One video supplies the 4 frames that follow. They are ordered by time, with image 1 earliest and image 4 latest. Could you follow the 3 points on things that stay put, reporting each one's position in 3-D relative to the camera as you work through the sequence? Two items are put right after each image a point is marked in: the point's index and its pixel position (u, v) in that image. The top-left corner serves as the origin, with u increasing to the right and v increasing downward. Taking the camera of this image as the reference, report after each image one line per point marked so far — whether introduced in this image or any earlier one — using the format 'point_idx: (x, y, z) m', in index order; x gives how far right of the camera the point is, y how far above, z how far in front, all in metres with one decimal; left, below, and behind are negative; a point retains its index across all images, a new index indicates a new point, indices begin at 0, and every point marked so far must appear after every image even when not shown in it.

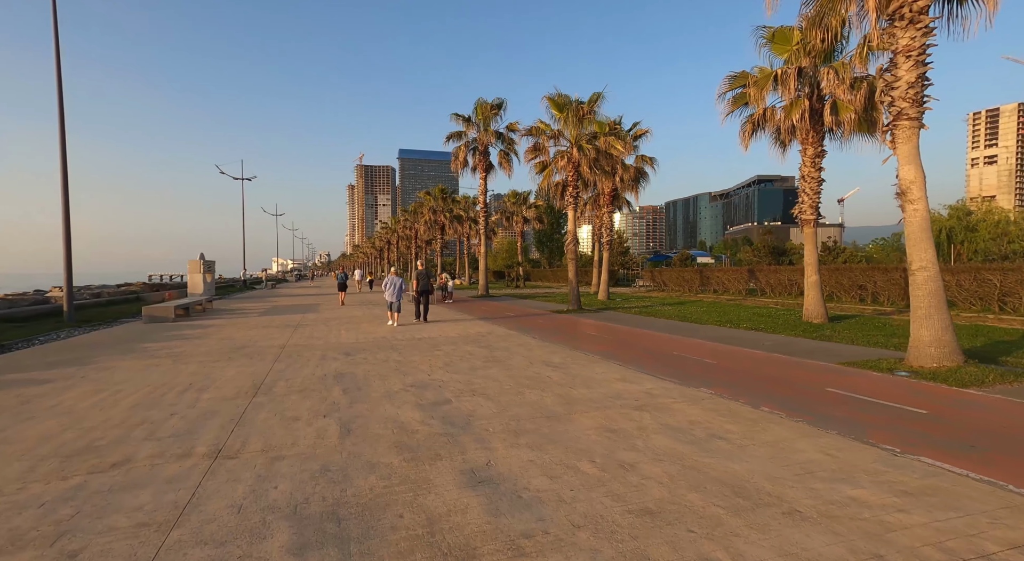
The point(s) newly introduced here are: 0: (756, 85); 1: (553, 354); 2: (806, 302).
0: (+7.4, +6.0, +16.3) m
1: (+0.8, -1.5, +11.1) m
2: (+9.4, -0.7, +17.0) m
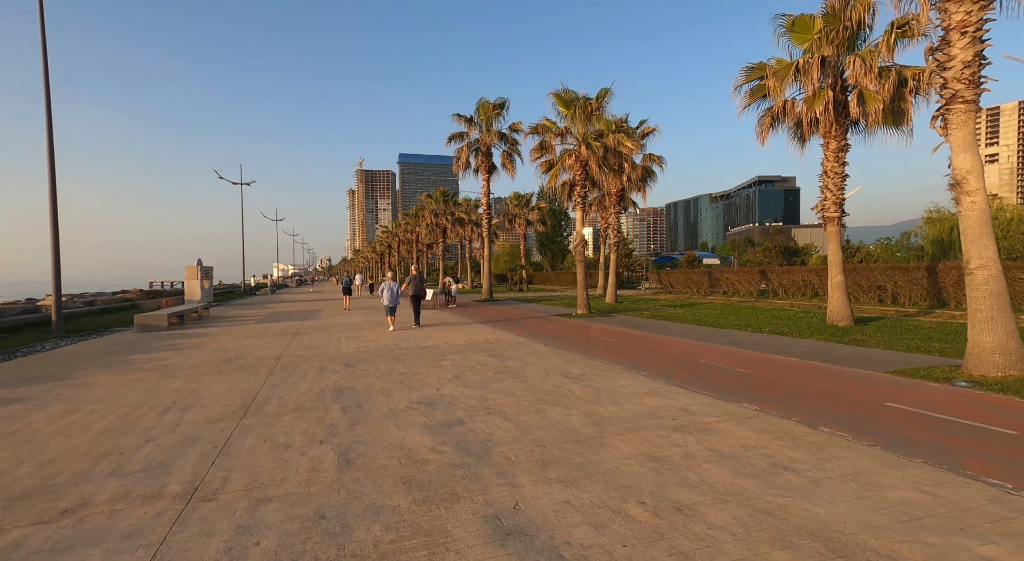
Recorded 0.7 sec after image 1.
0: (+7.6, +5.9, +15.5) m
1: (+1.1, -1.6, +10.2) m
2: (+9.6, -0.7, +16.2) m
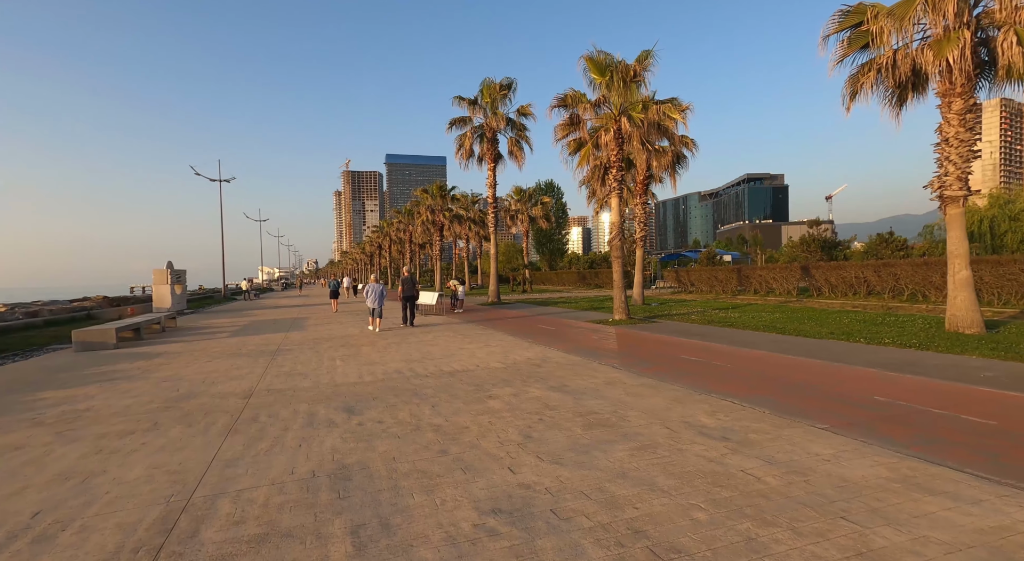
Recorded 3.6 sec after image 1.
0: (+8.5, +6.0, +12.2) m
1: (+2.2, -1.6, +6.8) m
2: (+10.6, -0.6, +12.9) m
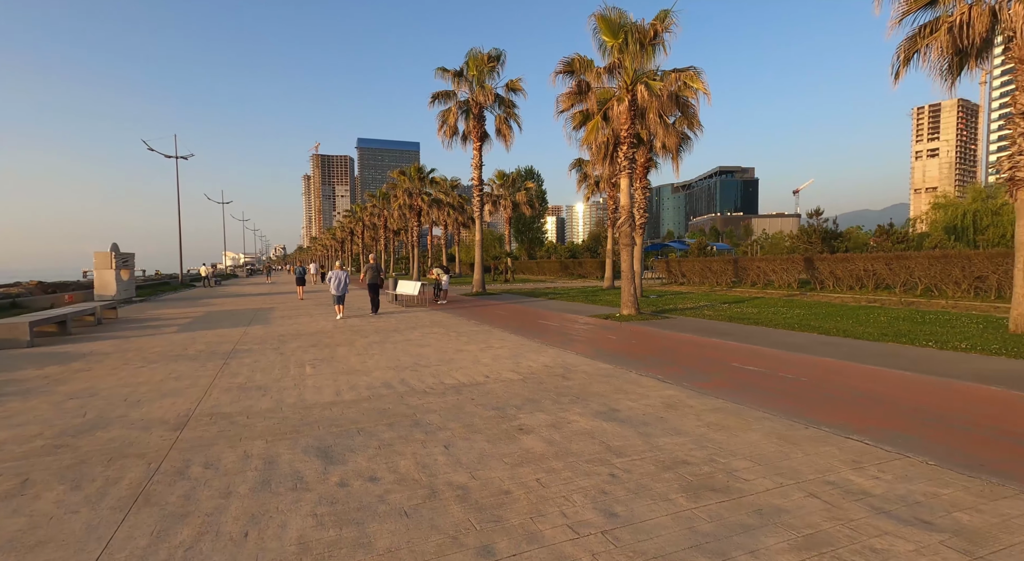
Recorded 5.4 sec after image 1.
0: (+8.8, +6.1, +10.3) m
1: (+2.7, -1.6, +4.8) m
2: (+10.8, -0.5, +11.3) m
